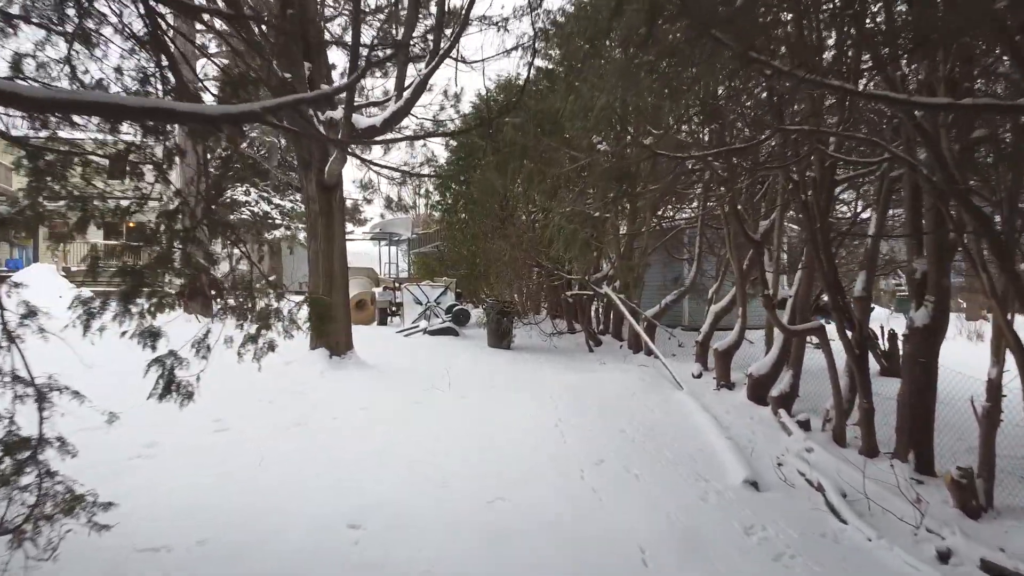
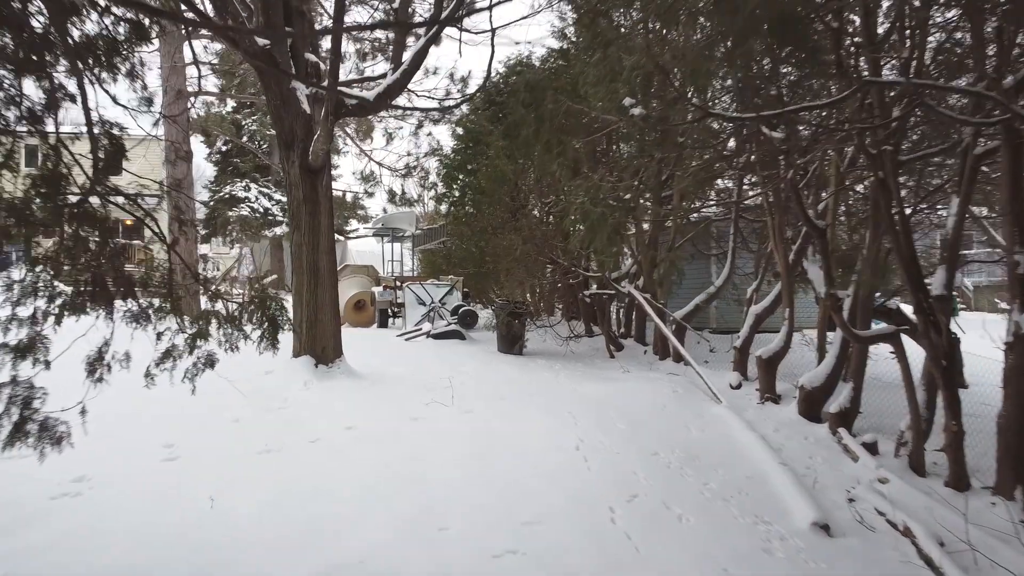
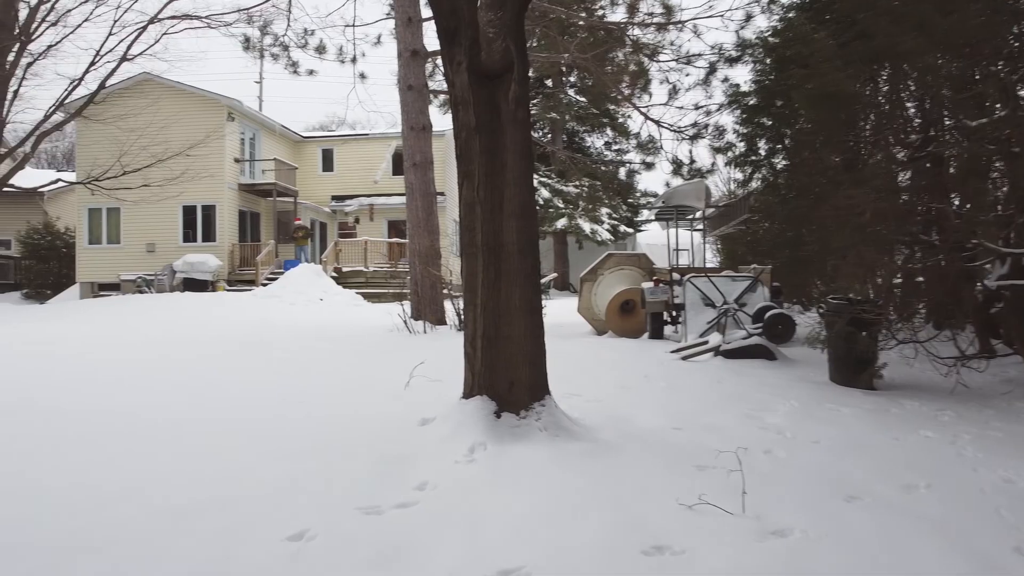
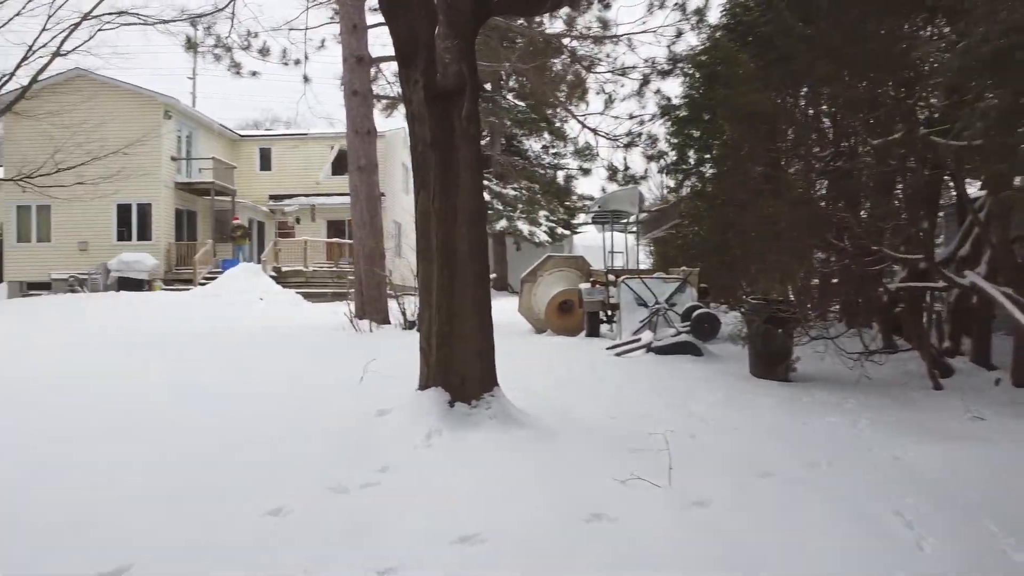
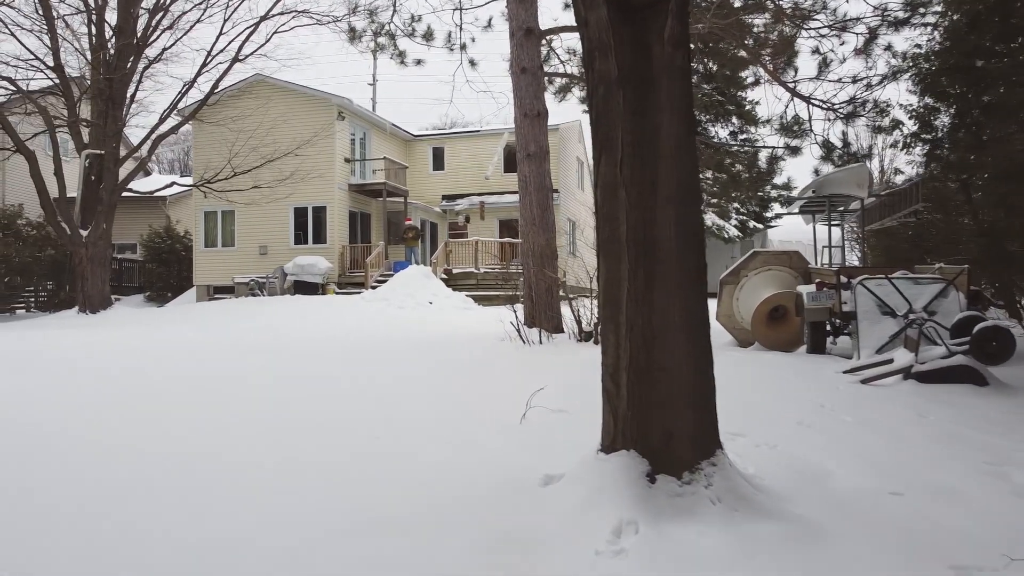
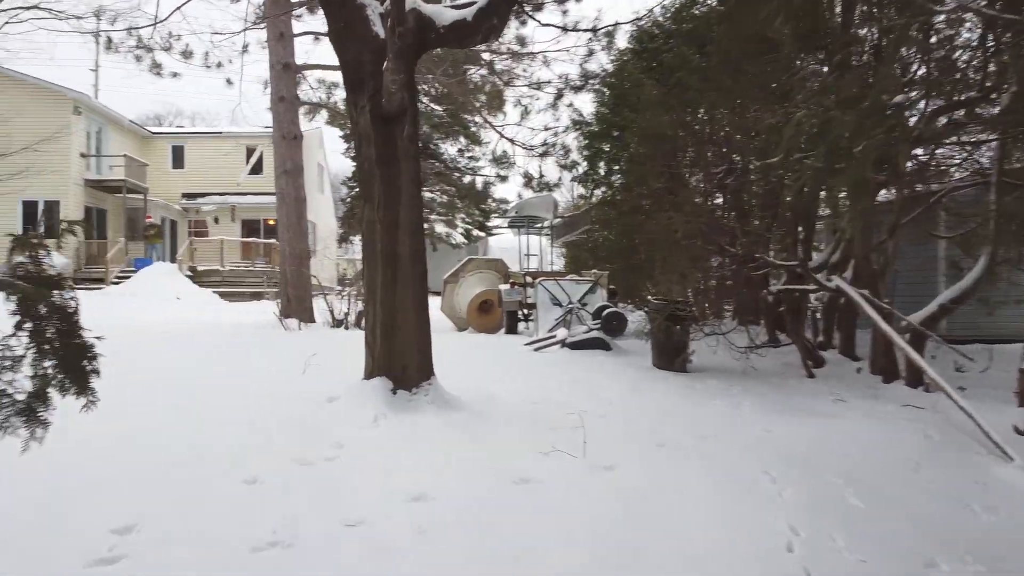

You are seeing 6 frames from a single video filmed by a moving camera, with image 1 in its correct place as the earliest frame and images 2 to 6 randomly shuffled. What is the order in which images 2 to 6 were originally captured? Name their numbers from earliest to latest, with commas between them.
2, 6, 4, 3, 5
